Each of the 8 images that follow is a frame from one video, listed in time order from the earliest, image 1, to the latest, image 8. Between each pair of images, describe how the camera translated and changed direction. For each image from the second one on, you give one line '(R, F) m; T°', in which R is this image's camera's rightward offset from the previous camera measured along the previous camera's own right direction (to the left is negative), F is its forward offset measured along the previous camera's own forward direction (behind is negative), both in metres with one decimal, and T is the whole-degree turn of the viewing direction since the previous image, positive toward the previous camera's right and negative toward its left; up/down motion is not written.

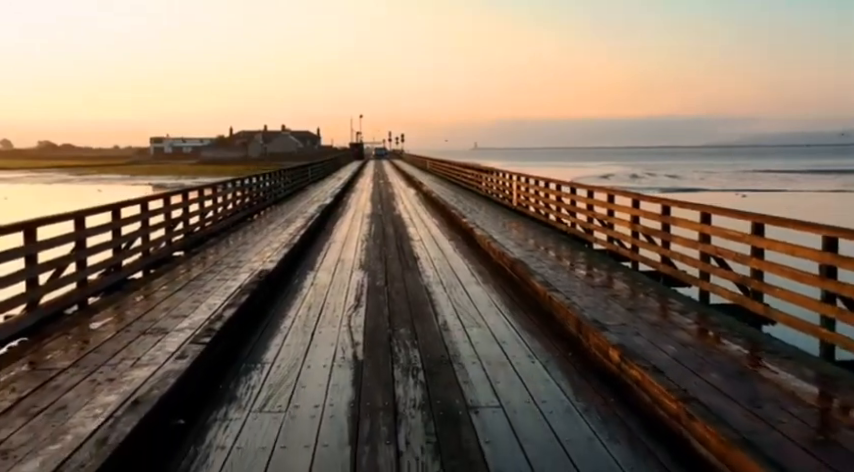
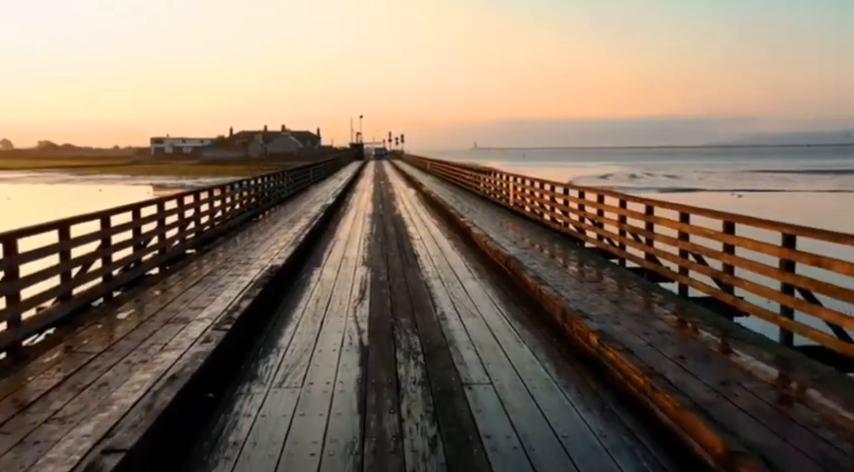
(0.0, -0.5) m; 0°
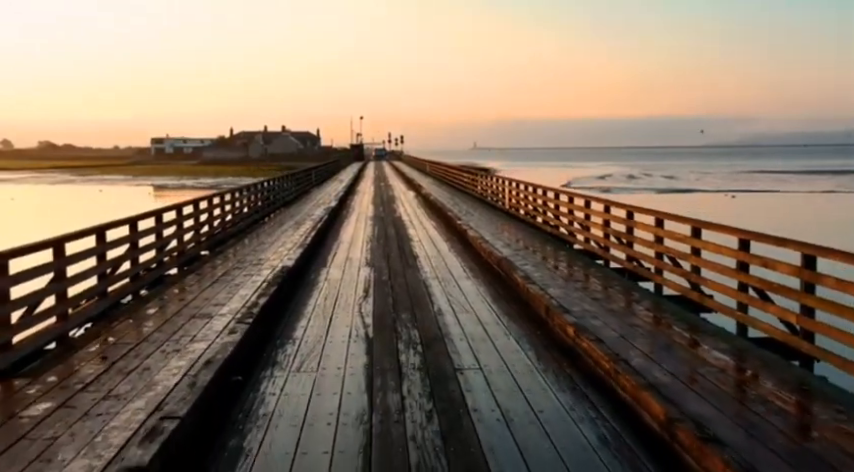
(0.0, -0.6) m; 0°
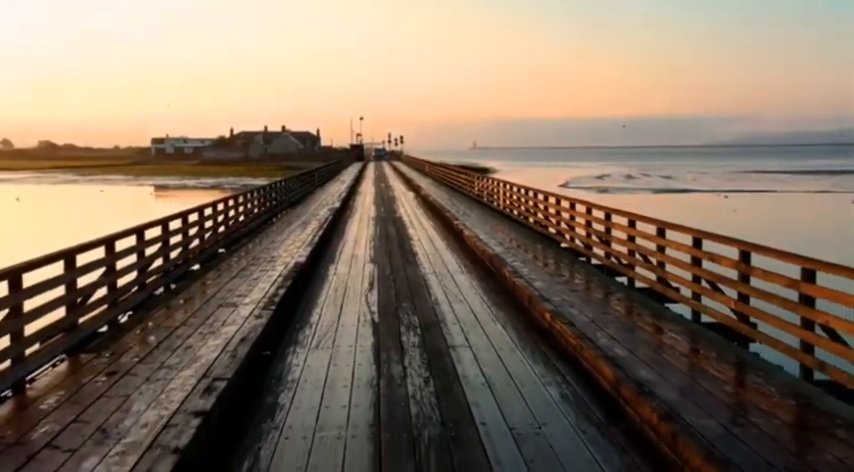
(0.0, -0.9) m; 0°
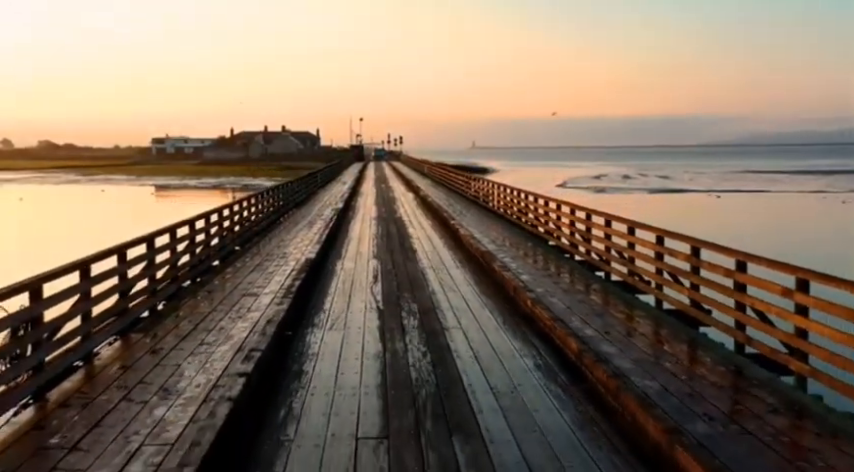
(0.0, -0.9) m; 0°
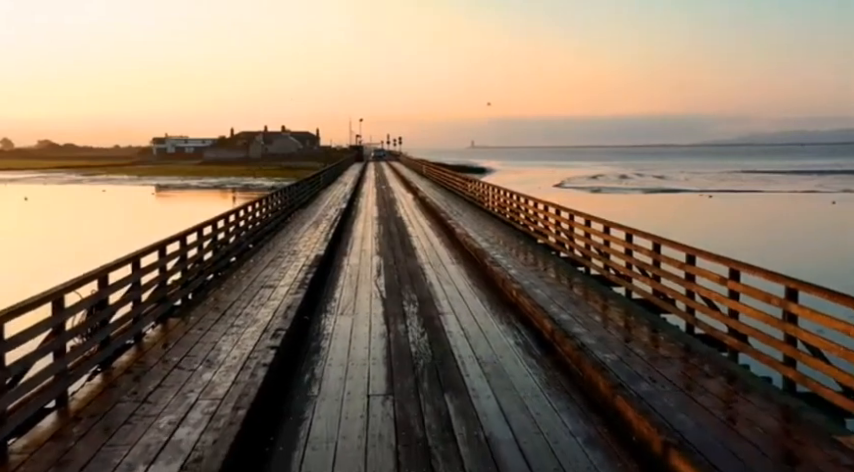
(0.0, -1.0) m; 0°
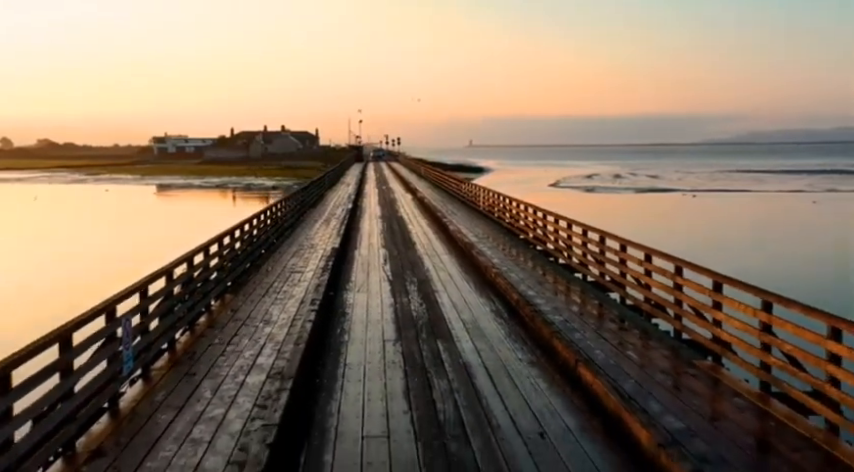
(0.0, -2.1) m; 0°
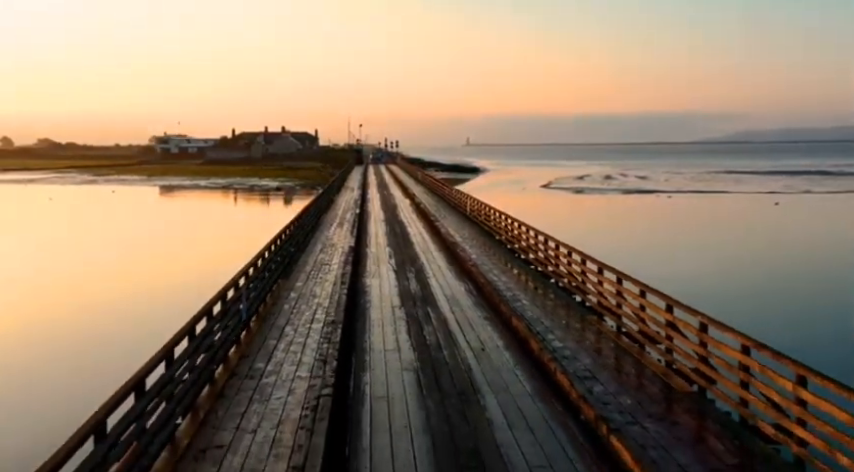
(+0.1, -3.8) m; 0°
